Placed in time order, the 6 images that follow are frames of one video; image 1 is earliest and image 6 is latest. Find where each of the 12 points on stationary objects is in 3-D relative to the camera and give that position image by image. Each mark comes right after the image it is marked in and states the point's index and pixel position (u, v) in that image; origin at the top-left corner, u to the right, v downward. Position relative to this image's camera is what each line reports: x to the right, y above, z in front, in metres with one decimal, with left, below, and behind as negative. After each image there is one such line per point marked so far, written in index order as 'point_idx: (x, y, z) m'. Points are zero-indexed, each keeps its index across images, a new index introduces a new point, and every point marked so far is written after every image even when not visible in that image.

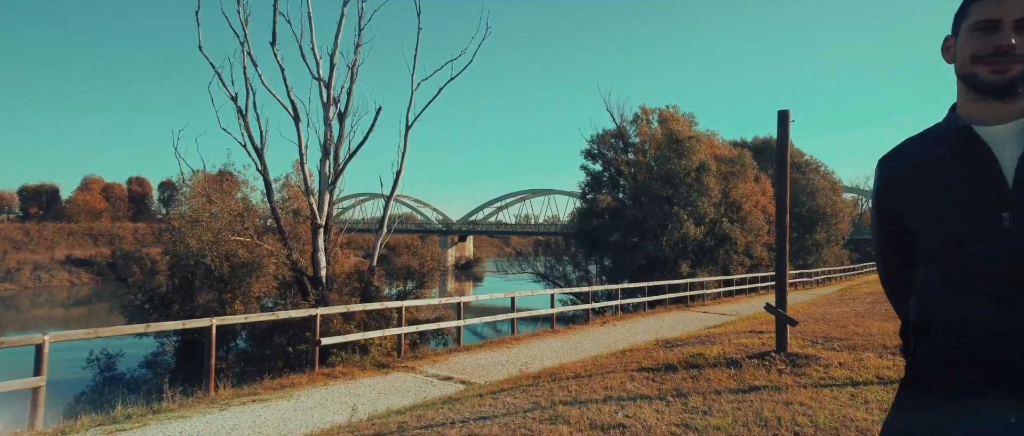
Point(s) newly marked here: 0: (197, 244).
0: (-6.6, -0.5, +12.6) m
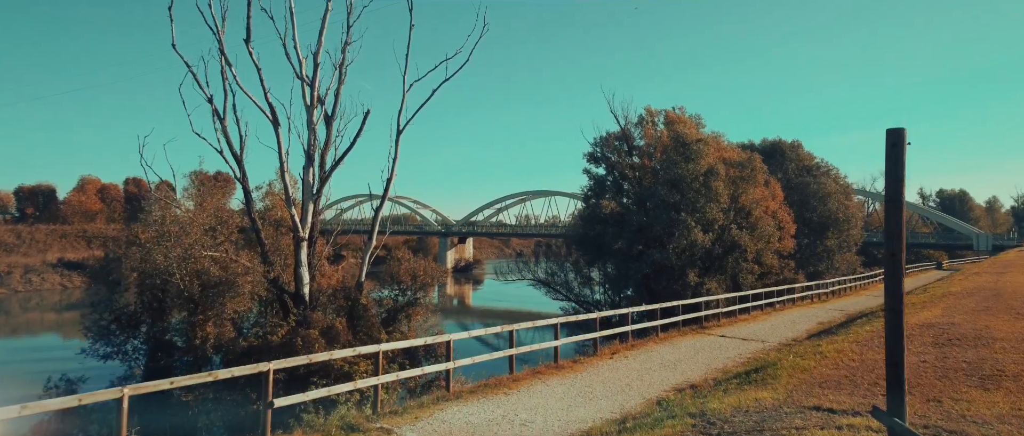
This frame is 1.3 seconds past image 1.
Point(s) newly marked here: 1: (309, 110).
0: (-6.6, -0.8, +11.5) m
1: (-4.5, +2.4, +13.3) m
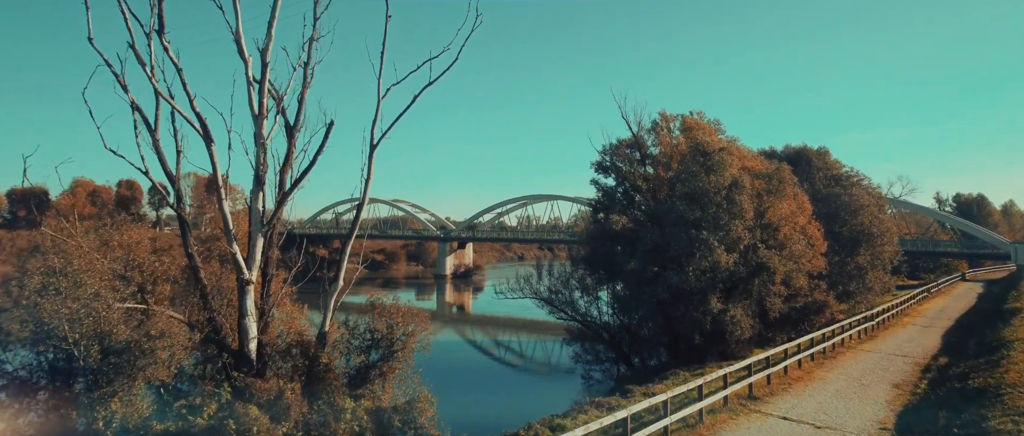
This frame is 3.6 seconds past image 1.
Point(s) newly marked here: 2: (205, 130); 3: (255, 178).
0: (-6.7, -1.5, +8.9) m
1: (-4.5, +1.7, +10.7) m
2: (-4.8, +1.4, +9.5) m
3: (-4.6, +0.7, +10.9) m
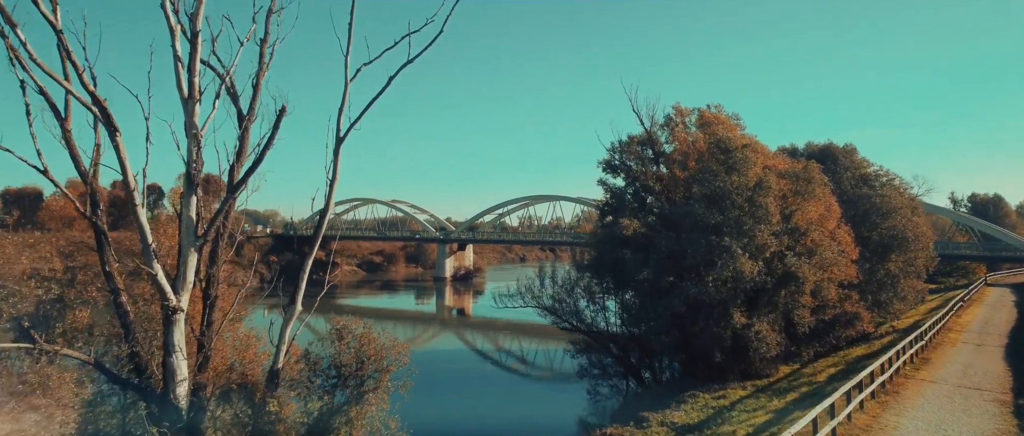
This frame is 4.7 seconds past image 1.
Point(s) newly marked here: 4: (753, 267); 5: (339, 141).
0: (-6.7, -1.6, +6.7) m
1: (-4.6, +1.6, +8.5) m
2: (-4.9, +1.2, +7.3) m
3: (-4.7, +0.6, +8.7) m
4: (+7.7, -1.6, +19.3) m
5: (-2.8, +1.2, +9.7) m
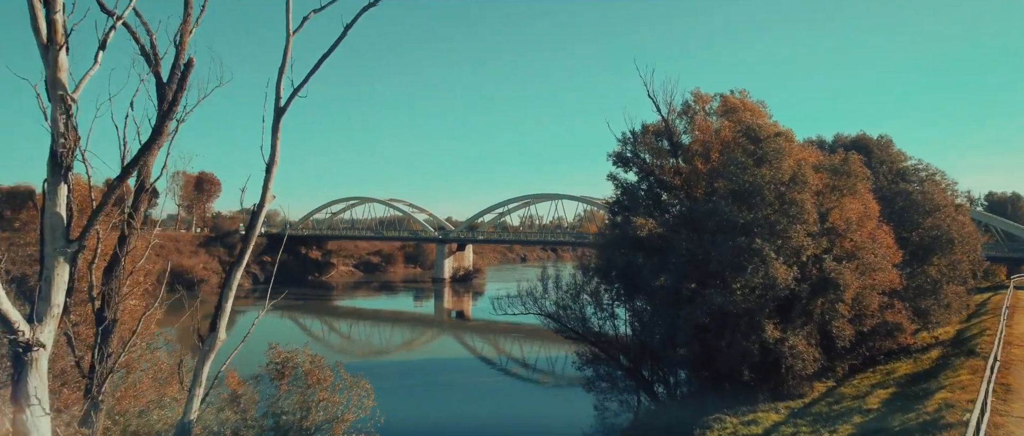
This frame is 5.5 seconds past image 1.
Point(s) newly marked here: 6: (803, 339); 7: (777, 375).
0: (-6.8, -1.6, +4.2) m
1: (-4.6, +1.6, +6.1) m
2: (-4.9, +1.2, +4.9) m
3: (-4.7, +0.6, +6.2) m
4: (+7.7, -1.5, +16.8) m
5: (-2.8, +1.3, +7.3) m
6: (+8.5, -3.5, +17.5) m
7: (+8.0, -4.7, +18.2) m
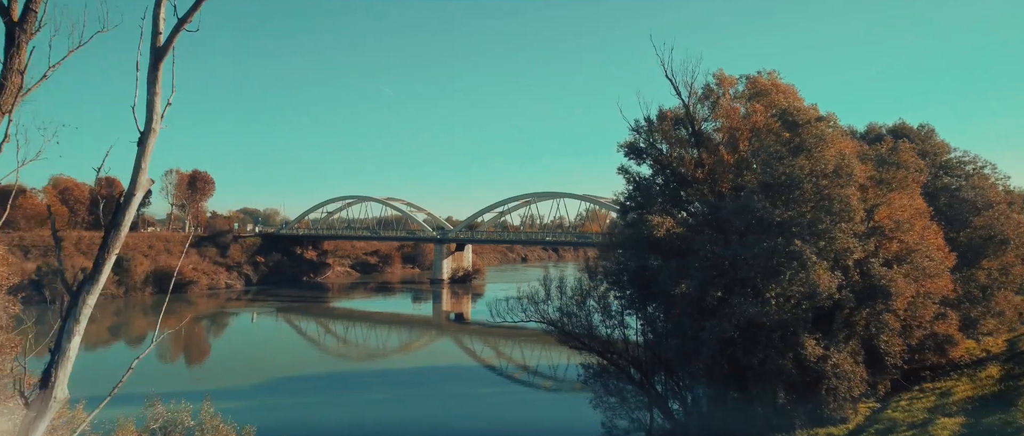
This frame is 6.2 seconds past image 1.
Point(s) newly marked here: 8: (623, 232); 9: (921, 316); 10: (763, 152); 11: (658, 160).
0: (-6.8, -1.6, +1.8) m
1: (-4.7, +1.6, +3.7) m
2: (-5.0, +1.3, +2.5) m
3: (-4.8, +0.6, +3.8) m
4: (+7.7, -1.5, +14.4) m
5: (-2.9, +1.3, +4.9) m
6: (+8.5, -3.5, +15.1) m
7: (+8.0, -4.7, +15.8) m
8: (+3.5, -0.4, +19.0) m
9: (+10.8, -2.5, +16.0) m
10: (+6.6, +1.8, +15.9) m
11: (+4.6, +1.8, +18.6) m
